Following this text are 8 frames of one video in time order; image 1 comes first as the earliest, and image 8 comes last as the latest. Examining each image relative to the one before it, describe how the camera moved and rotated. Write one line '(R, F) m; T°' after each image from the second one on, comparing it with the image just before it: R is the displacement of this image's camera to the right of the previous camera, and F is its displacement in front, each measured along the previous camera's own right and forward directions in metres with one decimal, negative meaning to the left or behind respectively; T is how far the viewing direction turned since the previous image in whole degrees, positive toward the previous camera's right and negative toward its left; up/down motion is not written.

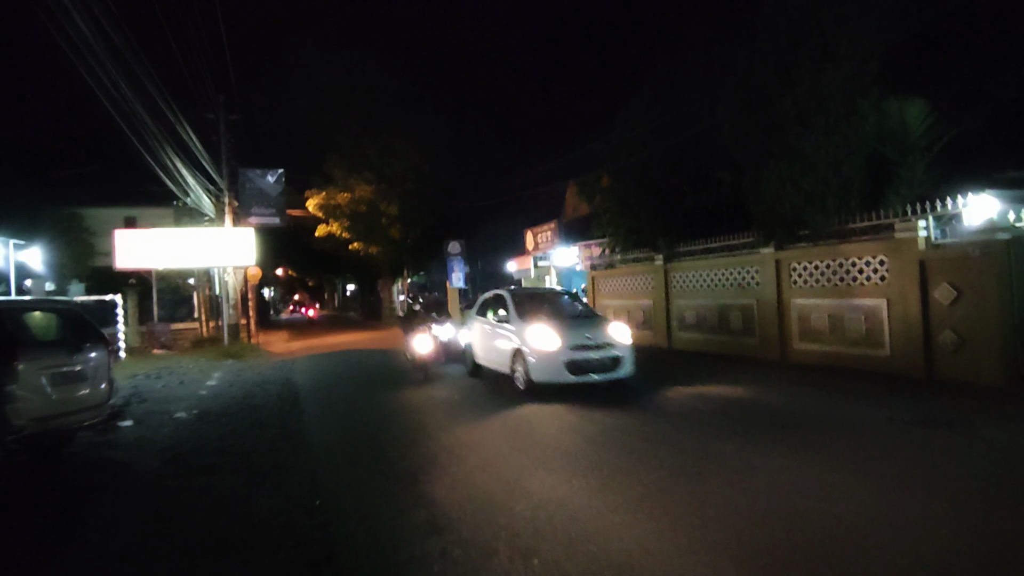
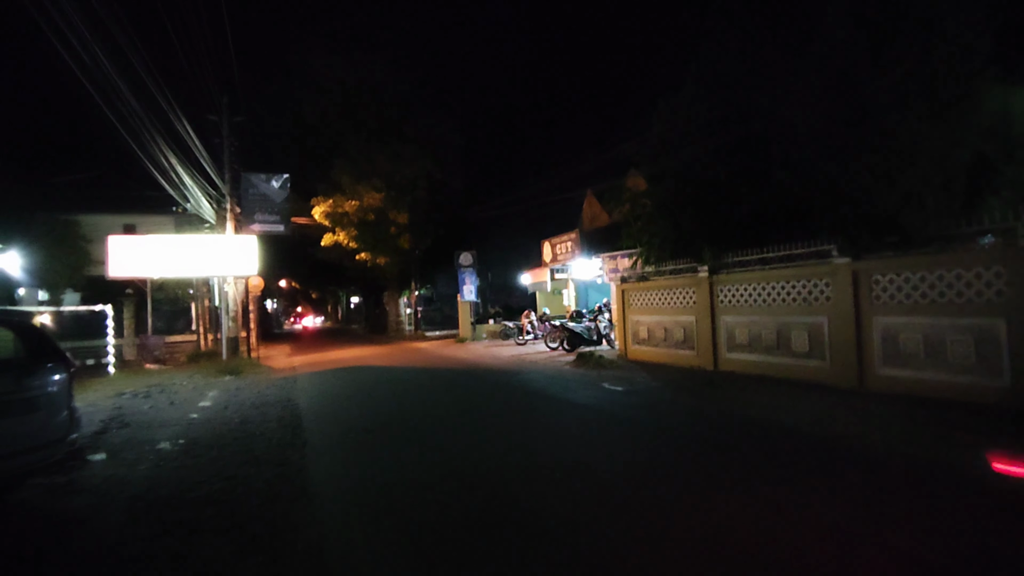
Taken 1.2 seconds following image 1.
(-0.7, +1.7) m; 0°
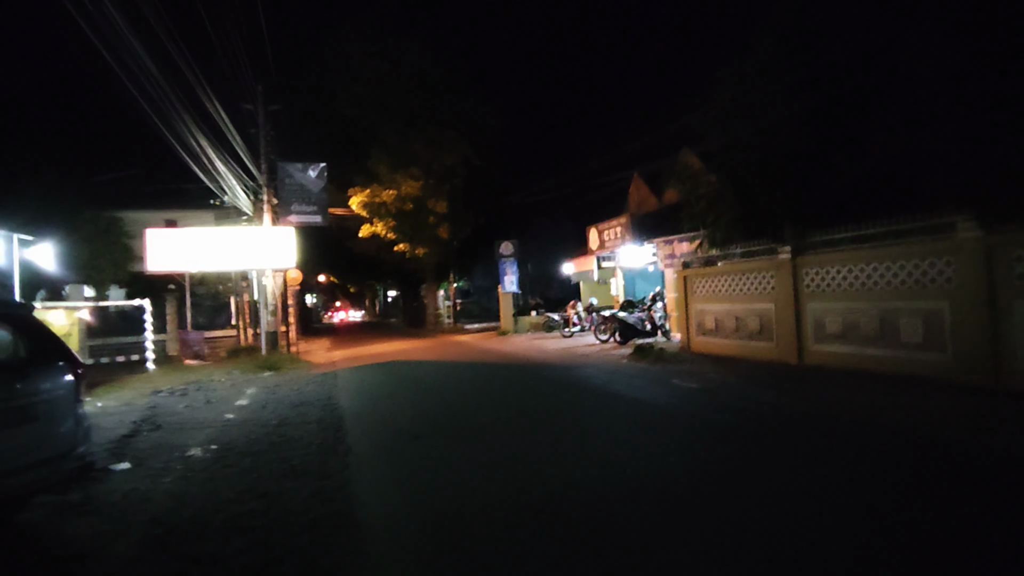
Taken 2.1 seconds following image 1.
(-0.5, +1.4) m; -3°
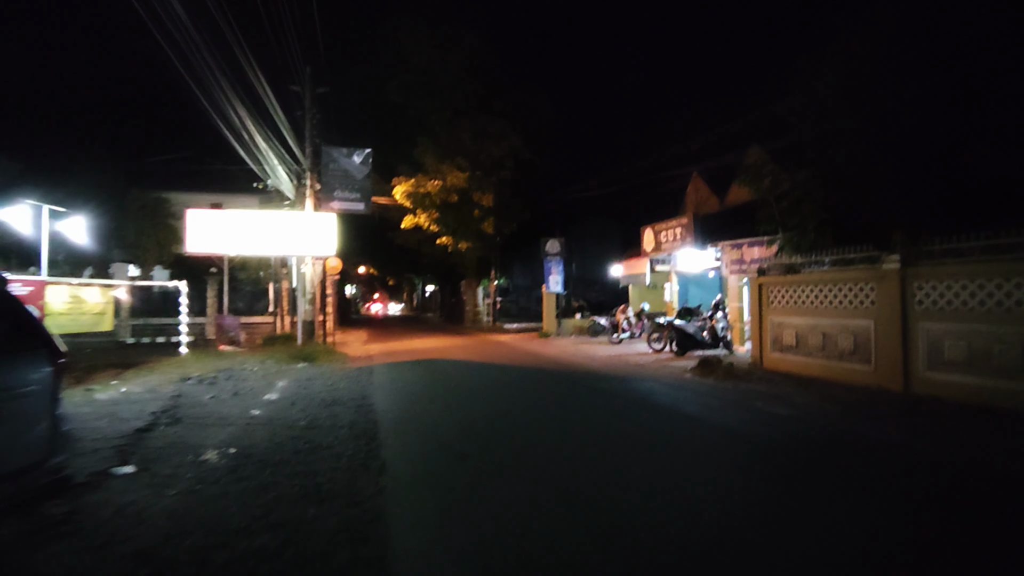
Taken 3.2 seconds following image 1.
(-0.5, +1.4) m; -4°
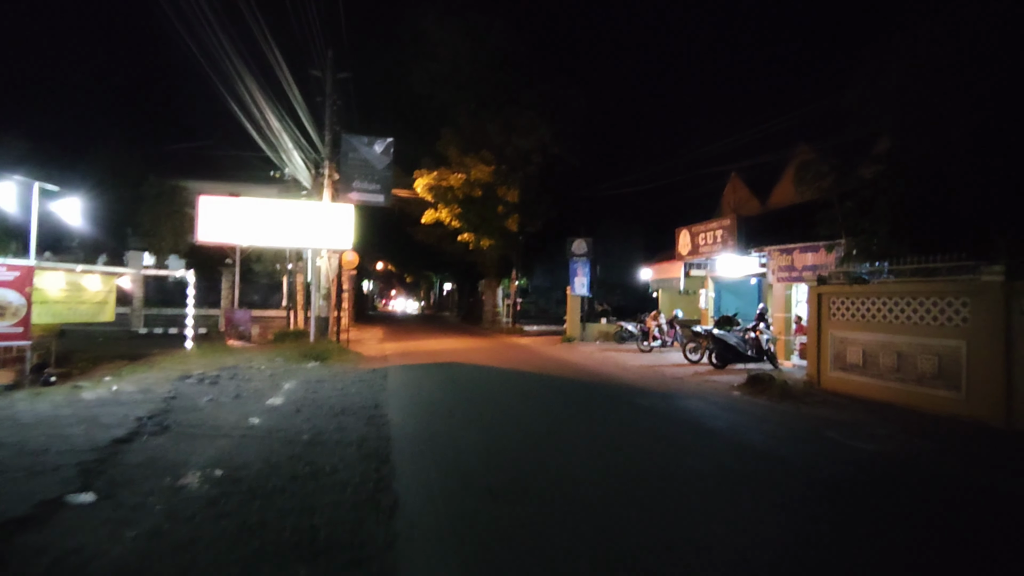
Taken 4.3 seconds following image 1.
(-0.3, +1.4) m; -2°
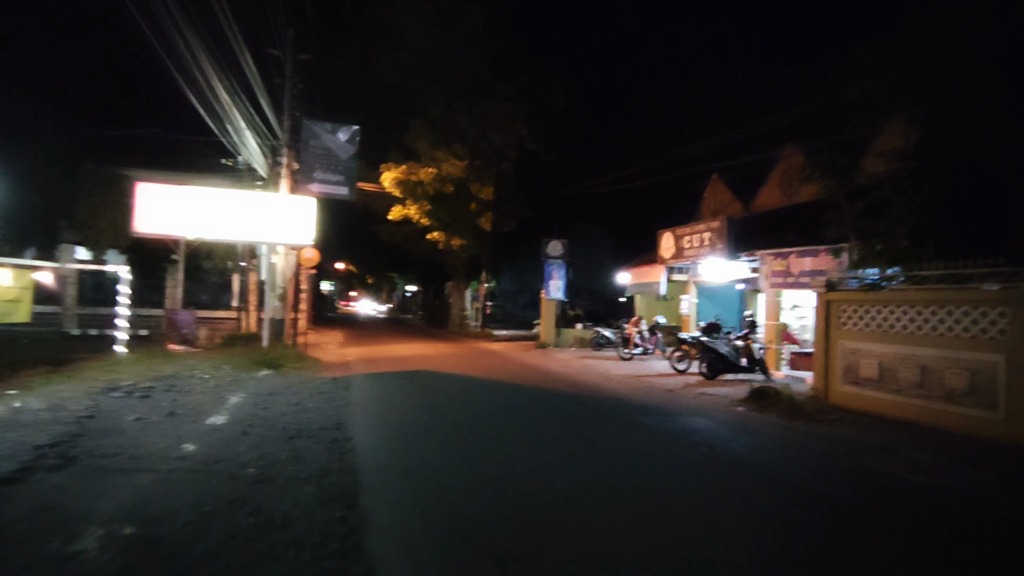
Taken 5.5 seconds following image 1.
(-0.5, +1.5) m; +4°
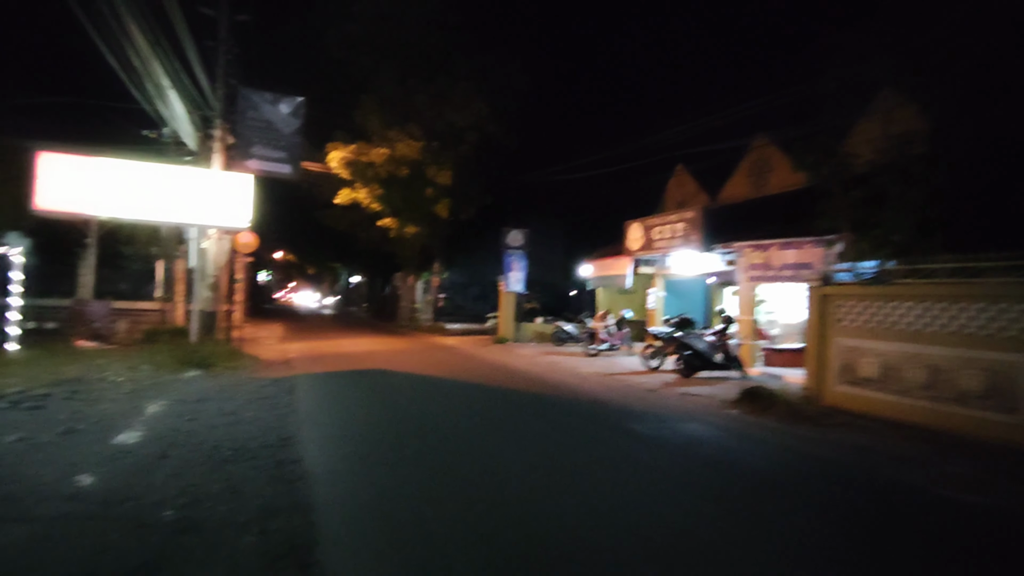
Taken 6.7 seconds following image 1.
(-0.6, +1.5) m; +6°
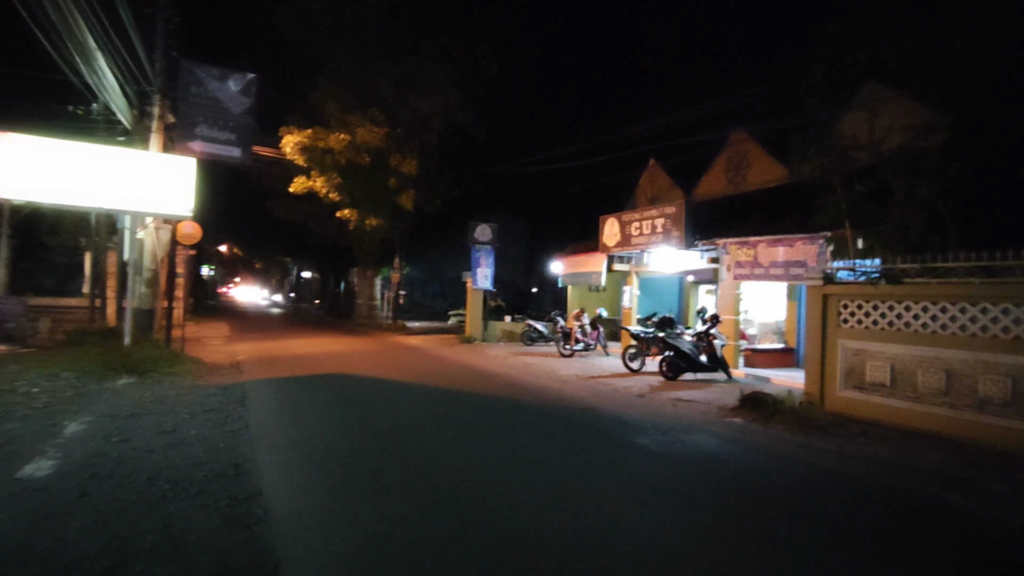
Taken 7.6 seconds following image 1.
(-0.6, +1.2) m; +5°
